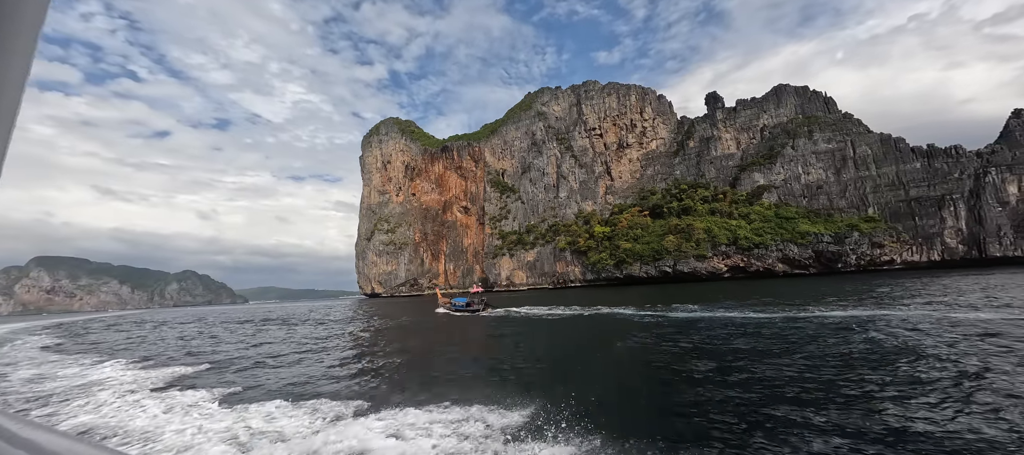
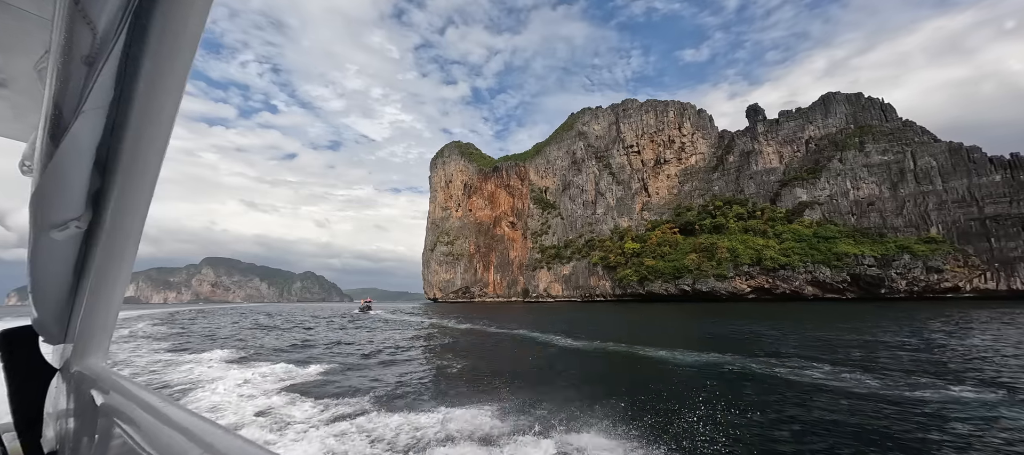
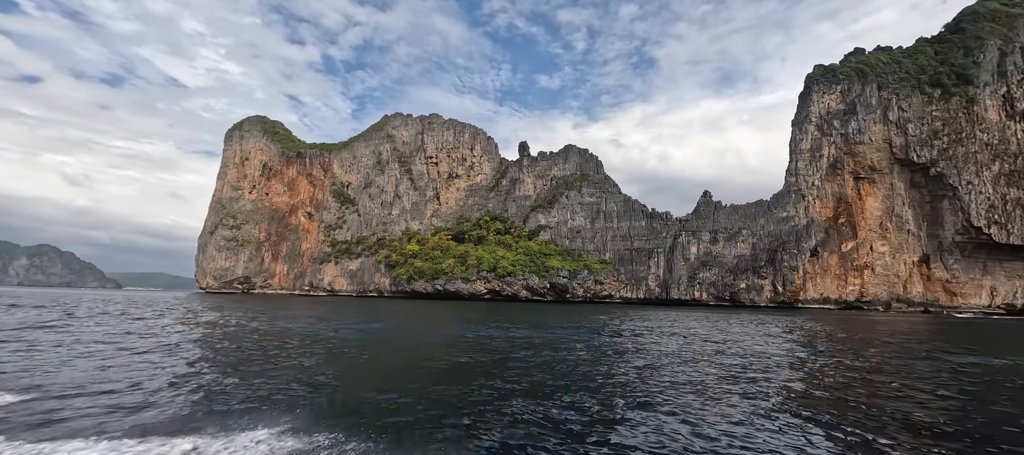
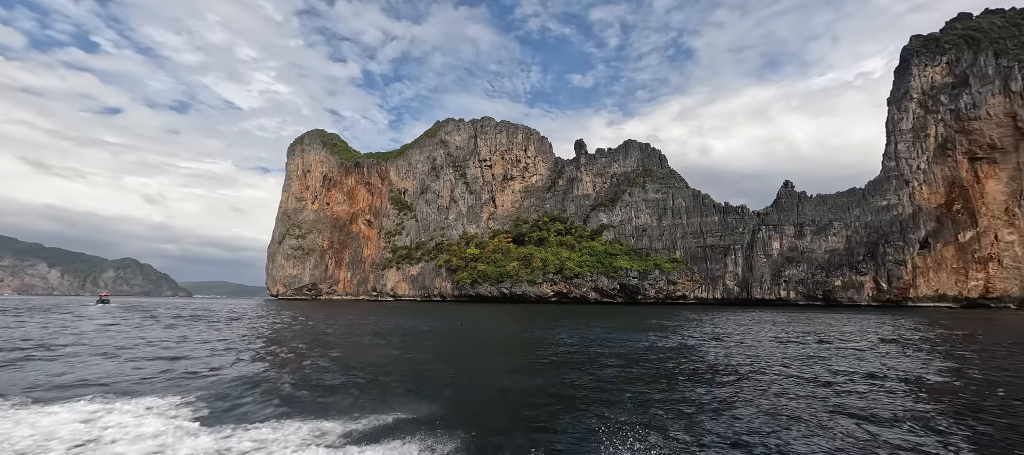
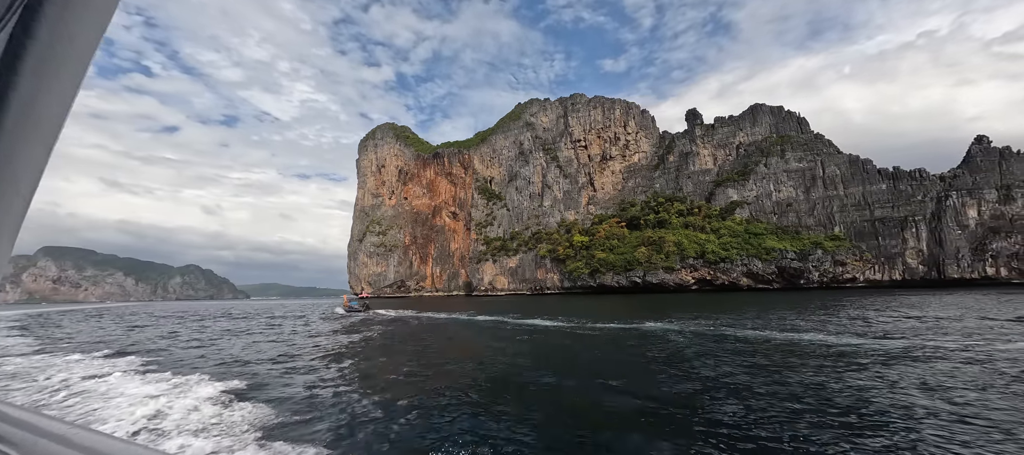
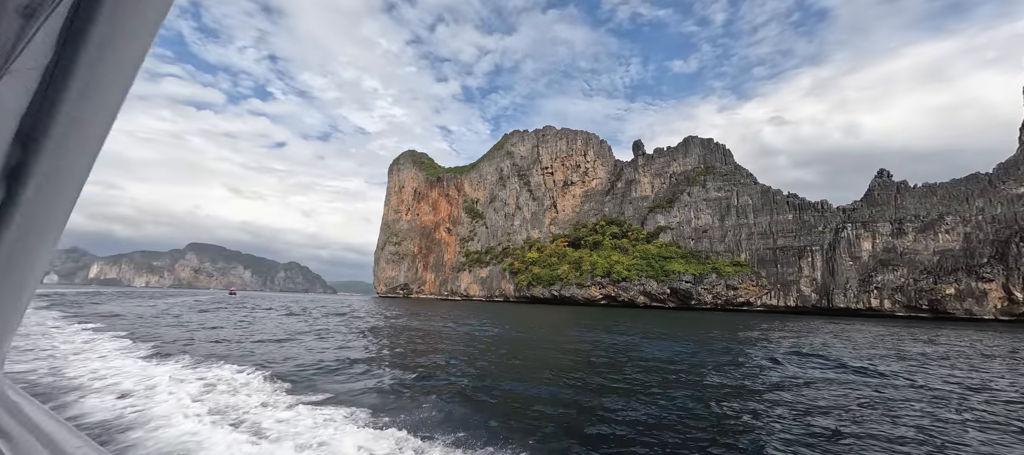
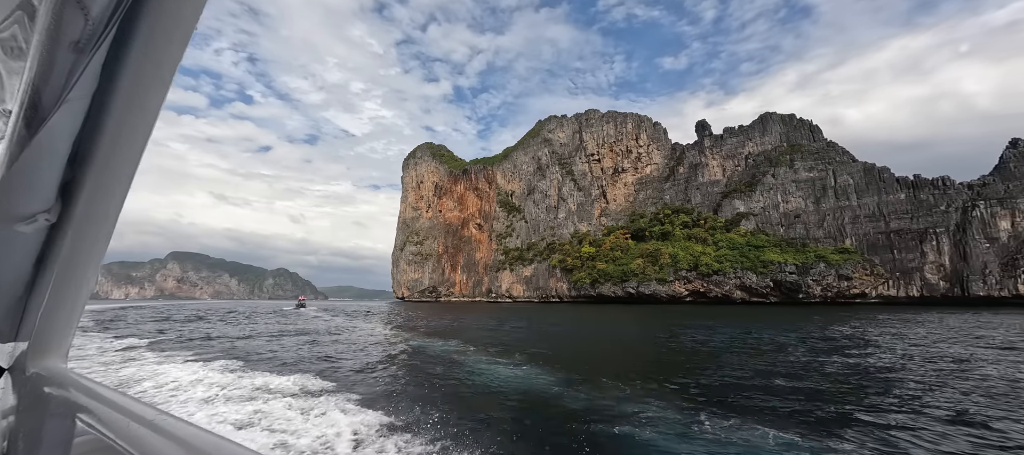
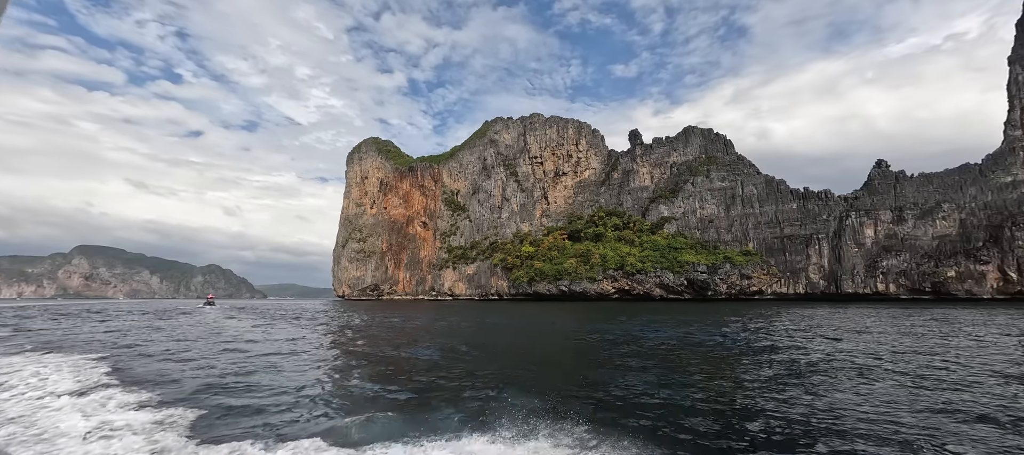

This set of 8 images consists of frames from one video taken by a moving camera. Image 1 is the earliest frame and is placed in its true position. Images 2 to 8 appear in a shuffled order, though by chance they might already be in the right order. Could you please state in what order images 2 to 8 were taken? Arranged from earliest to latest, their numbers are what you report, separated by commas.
5, 2, 7, 8, 4, 3, 6
